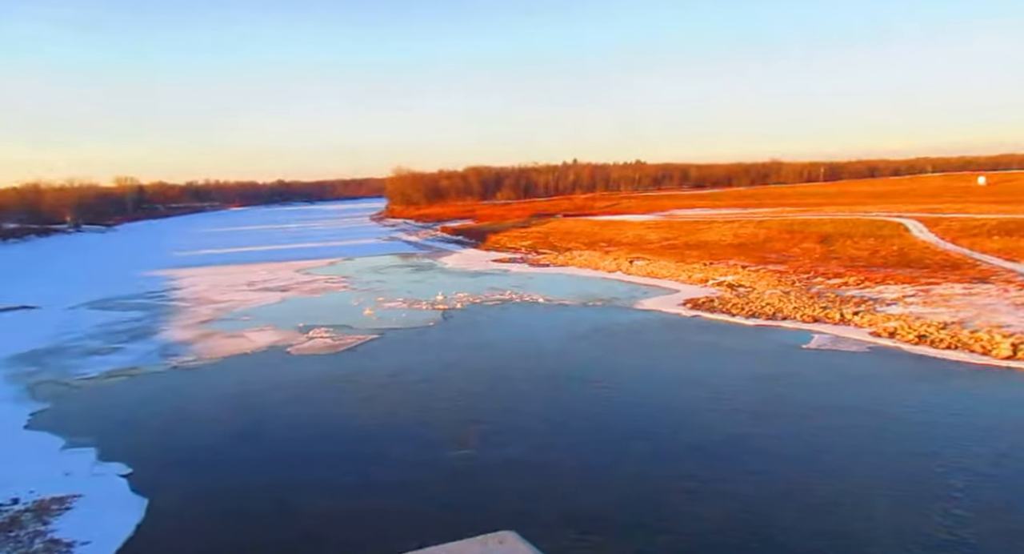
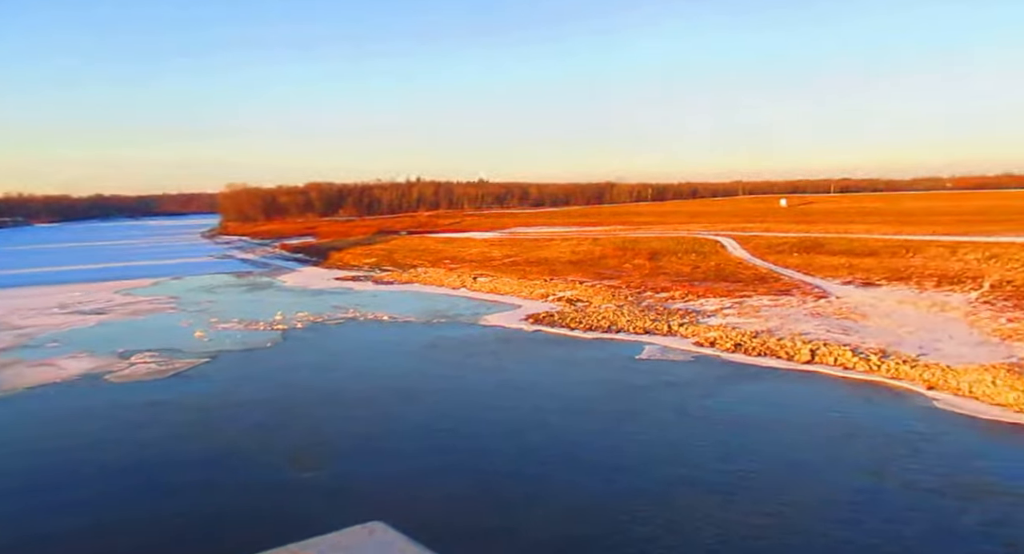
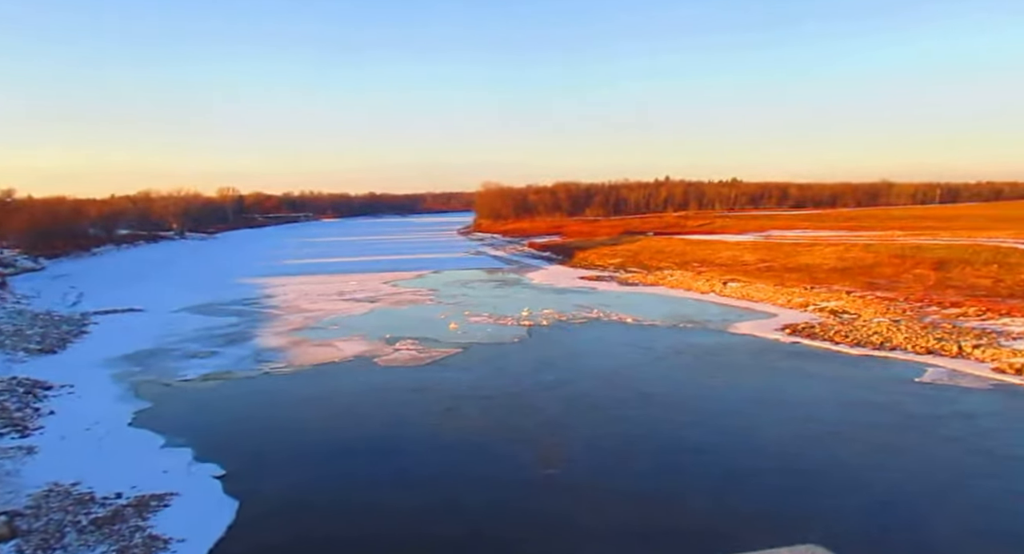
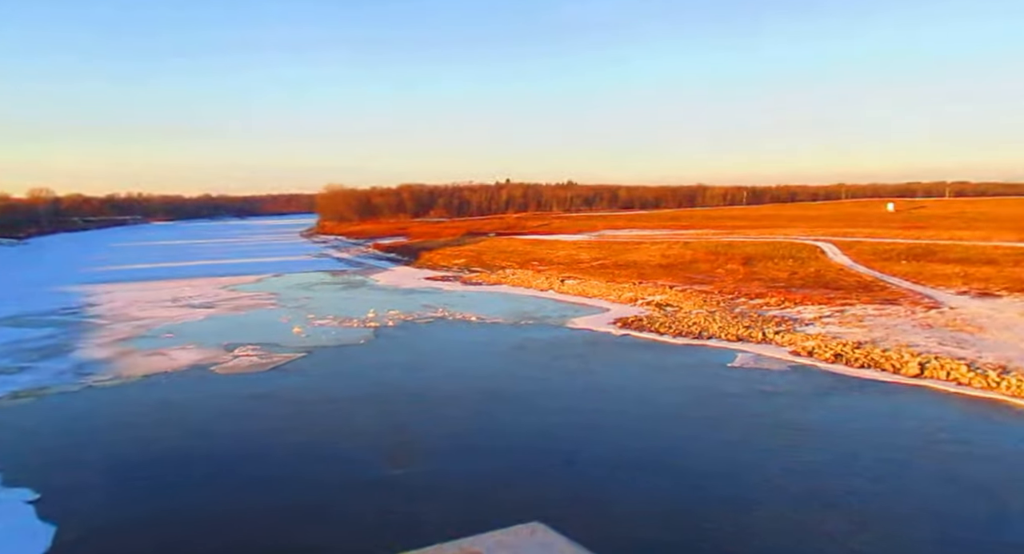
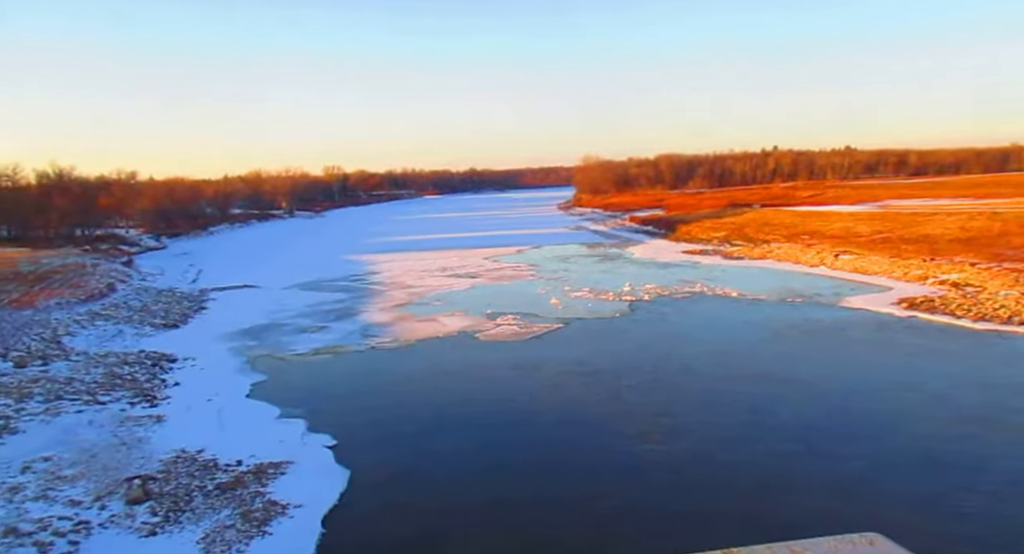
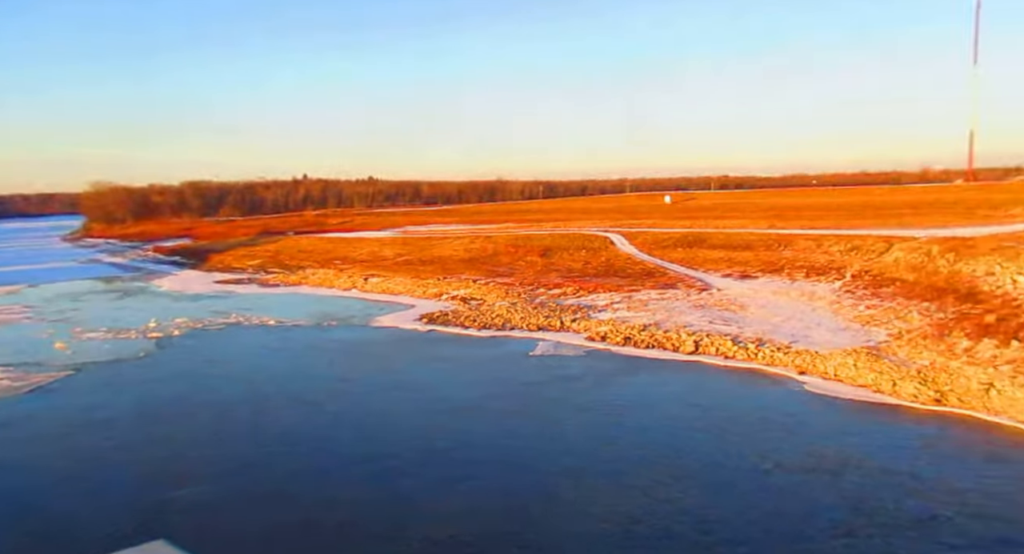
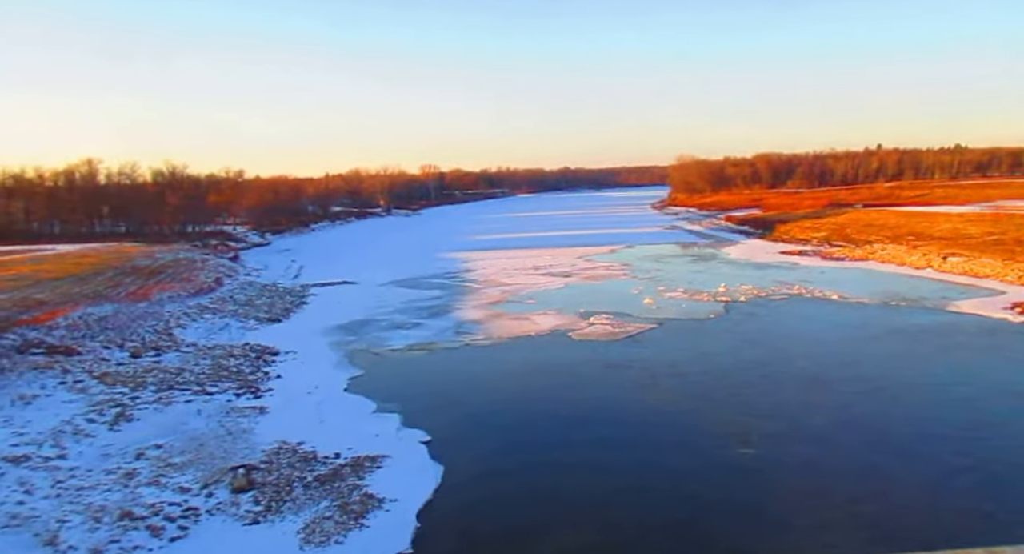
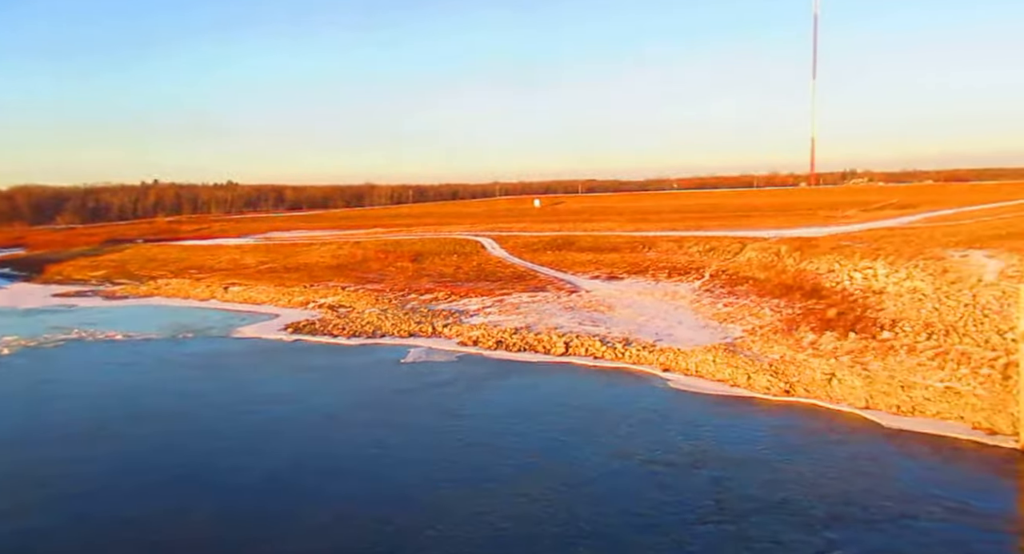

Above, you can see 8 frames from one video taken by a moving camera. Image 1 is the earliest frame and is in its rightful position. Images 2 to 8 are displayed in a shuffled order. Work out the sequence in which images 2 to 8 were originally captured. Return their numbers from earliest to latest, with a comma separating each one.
5, 7, 3, 4, 2, 6, 8
